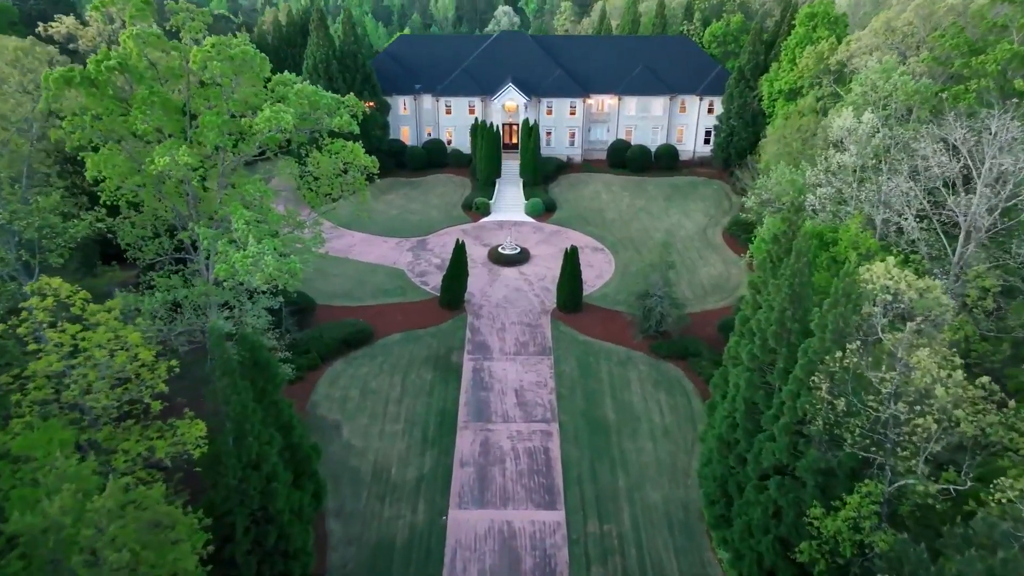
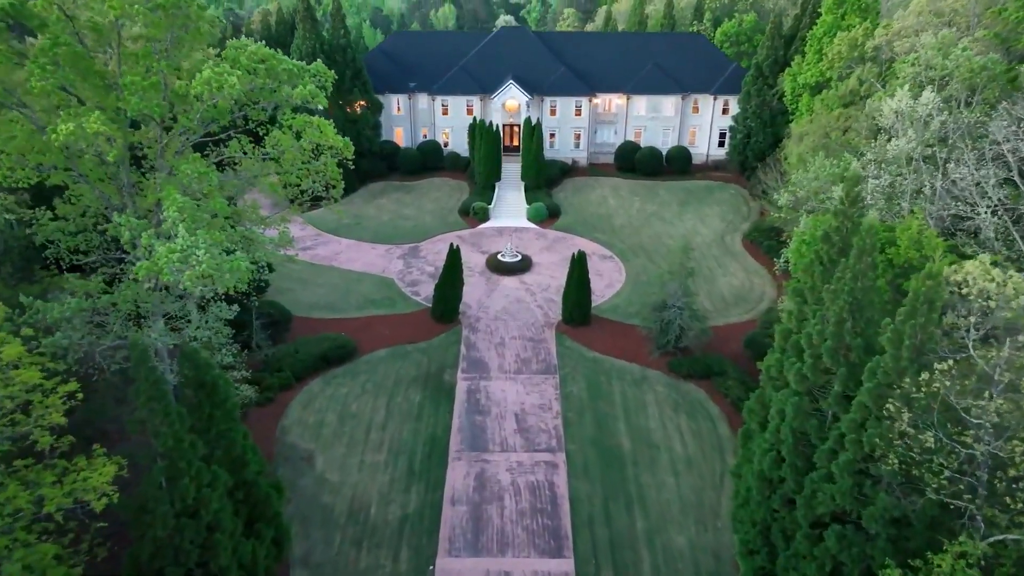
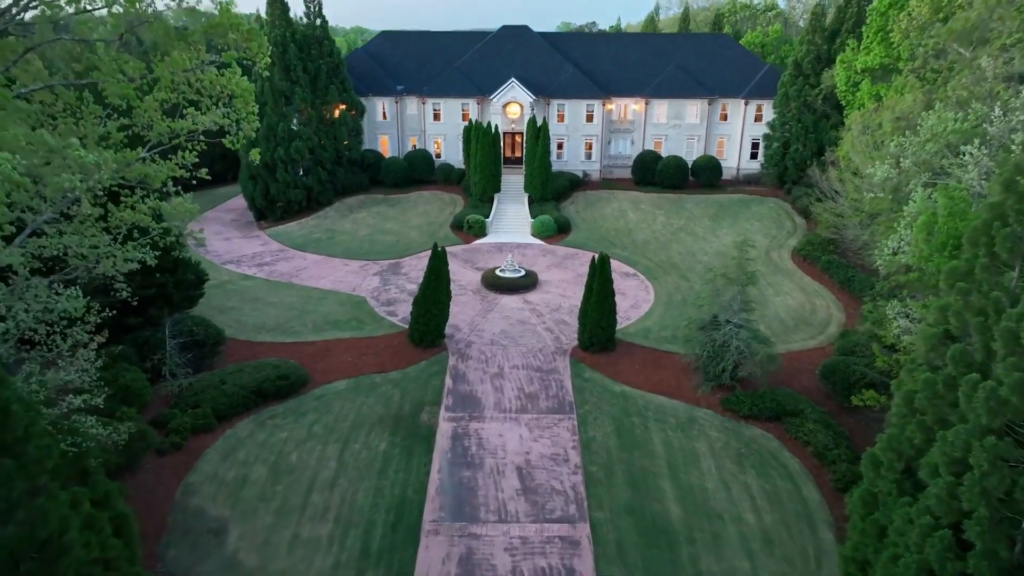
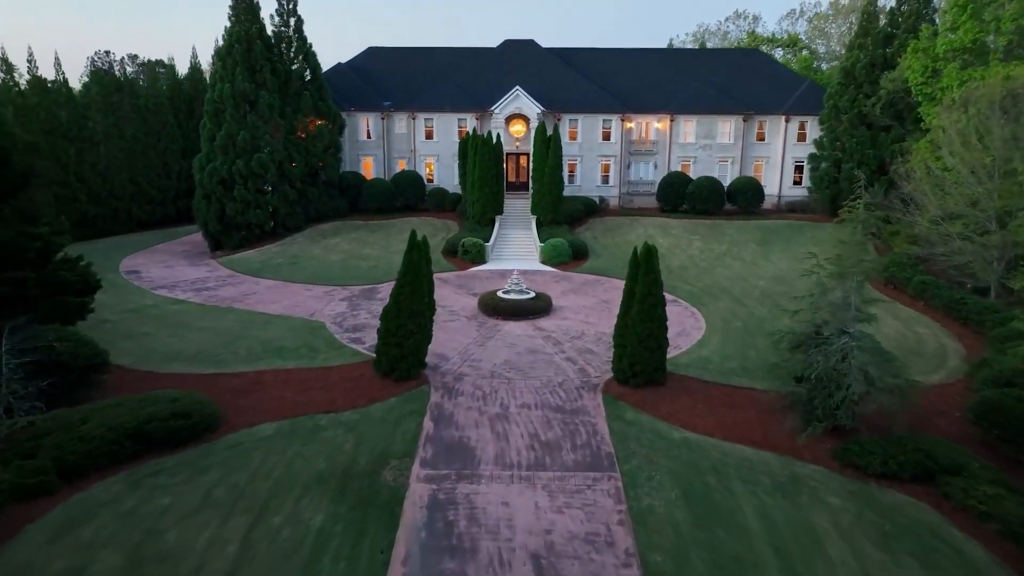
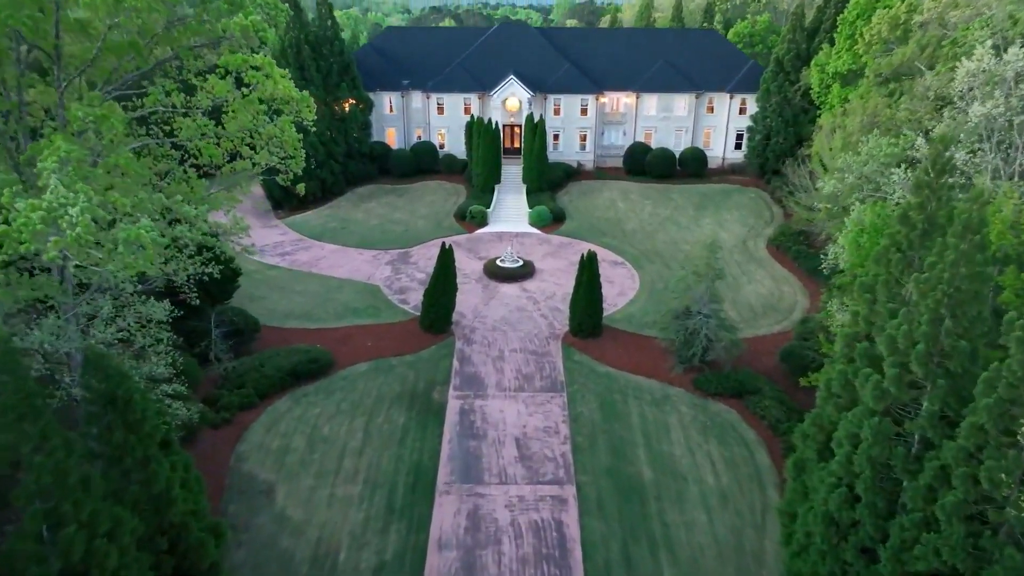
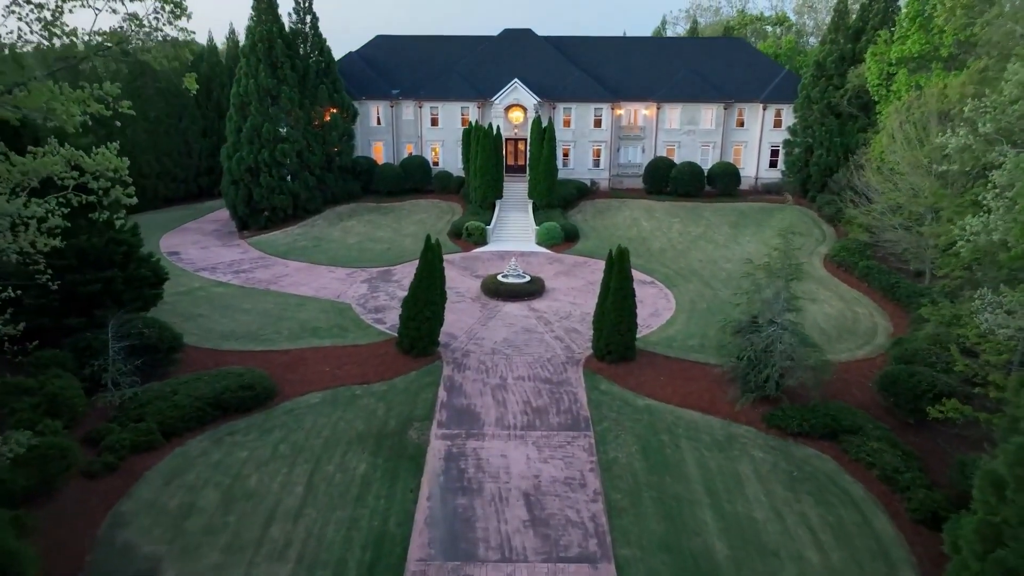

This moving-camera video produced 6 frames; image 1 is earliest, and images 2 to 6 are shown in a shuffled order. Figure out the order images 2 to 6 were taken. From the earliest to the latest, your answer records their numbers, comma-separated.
2, 5, 3, 6, 4
